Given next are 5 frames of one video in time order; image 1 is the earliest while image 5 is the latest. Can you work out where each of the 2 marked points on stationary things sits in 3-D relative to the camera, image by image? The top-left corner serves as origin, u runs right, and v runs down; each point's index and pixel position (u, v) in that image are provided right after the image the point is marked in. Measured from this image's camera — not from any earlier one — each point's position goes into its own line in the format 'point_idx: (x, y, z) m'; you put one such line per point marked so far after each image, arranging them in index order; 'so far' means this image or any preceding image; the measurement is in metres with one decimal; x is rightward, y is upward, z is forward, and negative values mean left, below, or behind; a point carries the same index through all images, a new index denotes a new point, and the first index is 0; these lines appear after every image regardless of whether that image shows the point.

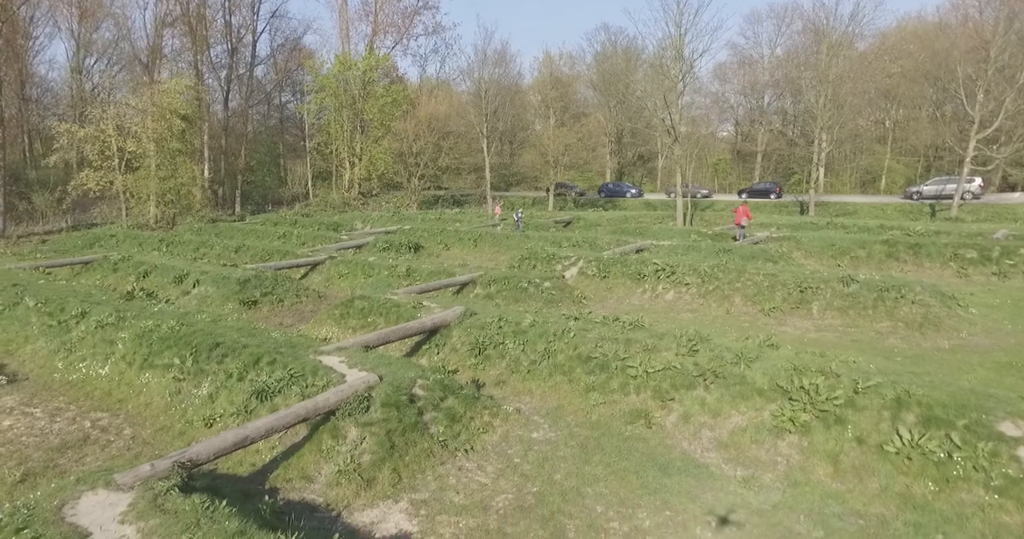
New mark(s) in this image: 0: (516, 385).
0: (+0.1, -1.9, +10.7) m
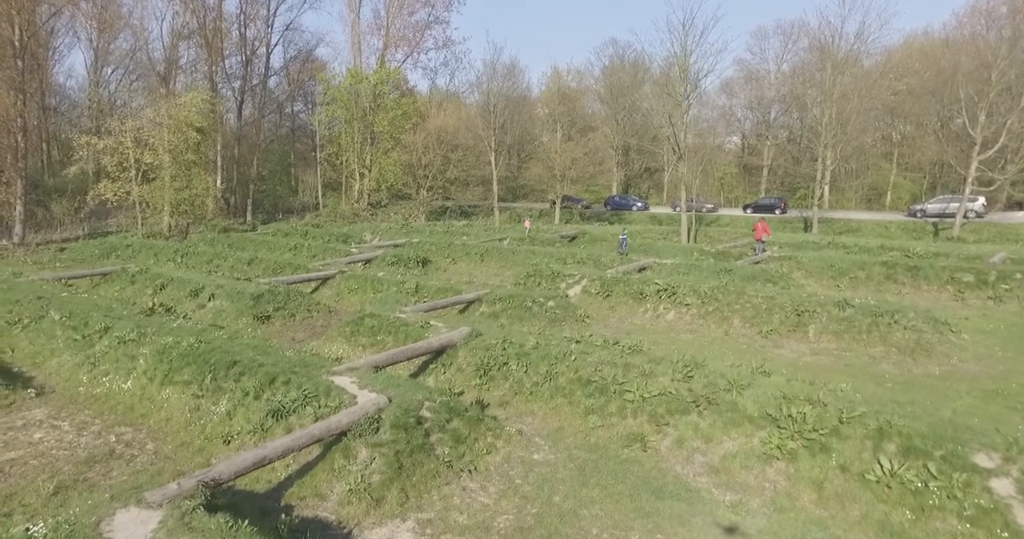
0: (+0.1, -2.3, +11.1) m
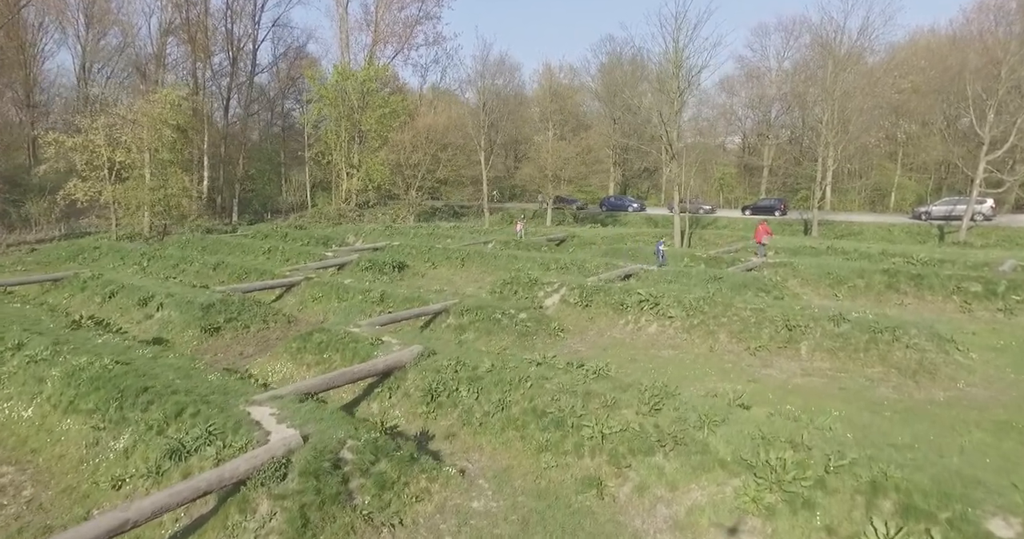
0: (-0.7, -2.6, +9.8) m
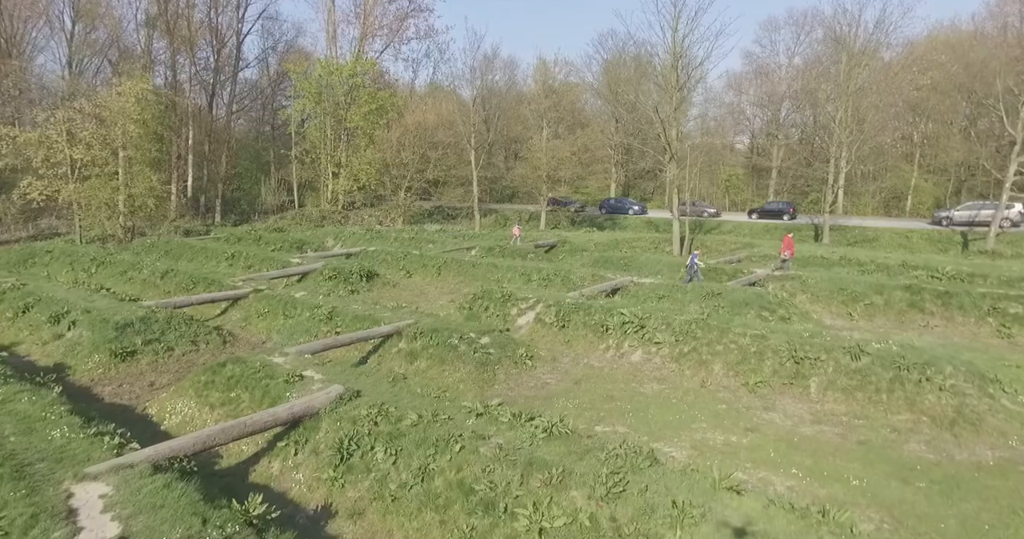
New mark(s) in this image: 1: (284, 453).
0: (-1.6, -2.9, +7.6) m
1: (-3.1, -2.5, +8.9) m
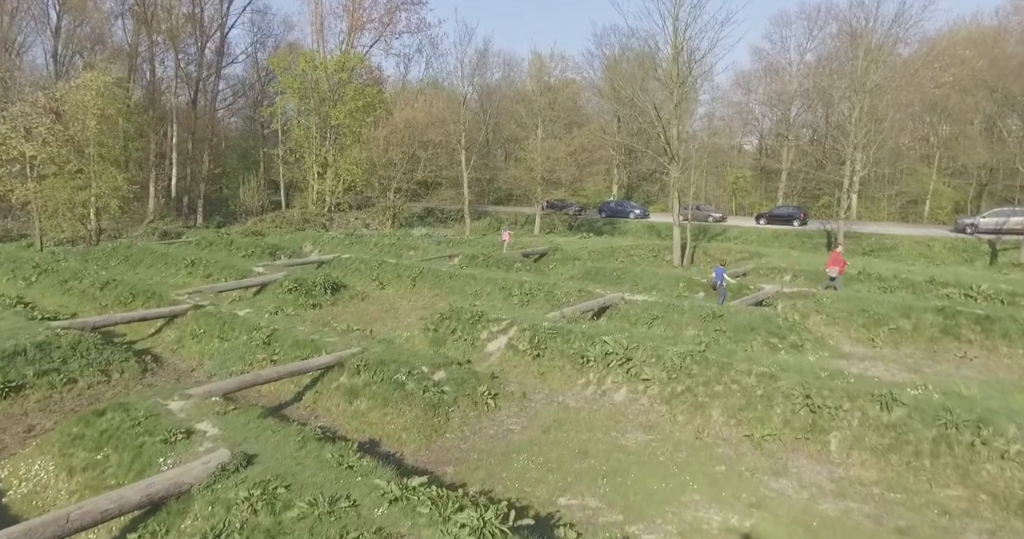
0: (-2.4, -3.3, +5.4) m
1: (-3.9, -2.9, +6.7) m
